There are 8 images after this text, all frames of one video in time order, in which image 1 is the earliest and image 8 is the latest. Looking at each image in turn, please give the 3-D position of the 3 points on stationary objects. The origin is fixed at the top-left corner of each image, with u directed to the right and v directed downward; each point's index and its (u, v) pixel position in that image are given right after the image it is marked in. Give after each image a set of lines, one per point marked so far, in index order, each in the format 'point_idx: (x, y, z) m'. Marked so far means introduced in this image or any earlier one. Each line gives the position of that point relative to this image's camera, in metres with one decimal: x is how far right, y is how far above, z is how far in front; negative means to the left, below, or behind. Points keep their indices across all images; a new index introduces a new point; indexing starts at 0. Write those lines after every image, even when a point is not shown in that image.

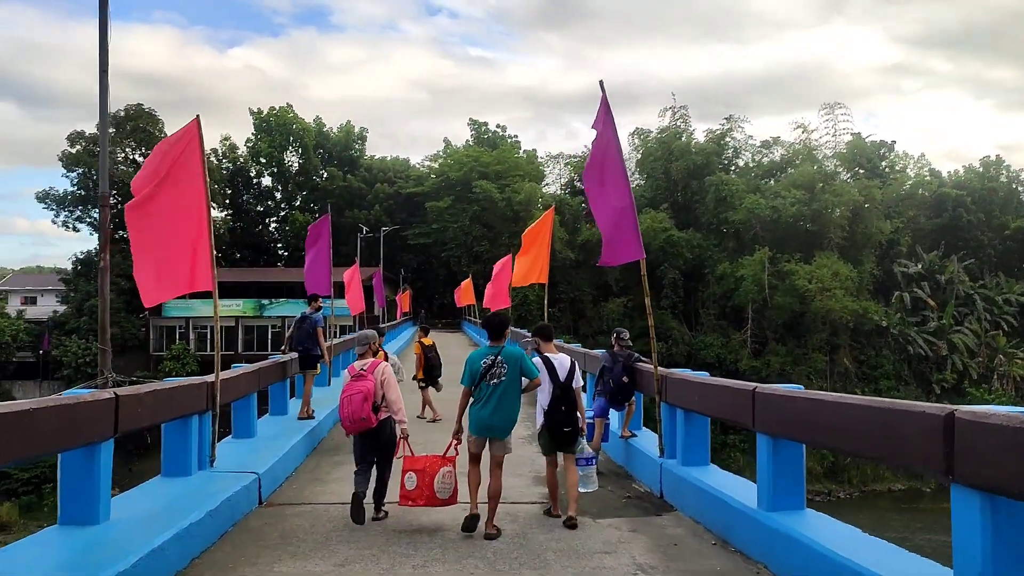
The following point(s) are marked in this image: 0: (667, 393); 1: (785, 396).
0: (+1.0, -0.7, +6.0) m
1: (+1.3, -0.5, +4.1) m
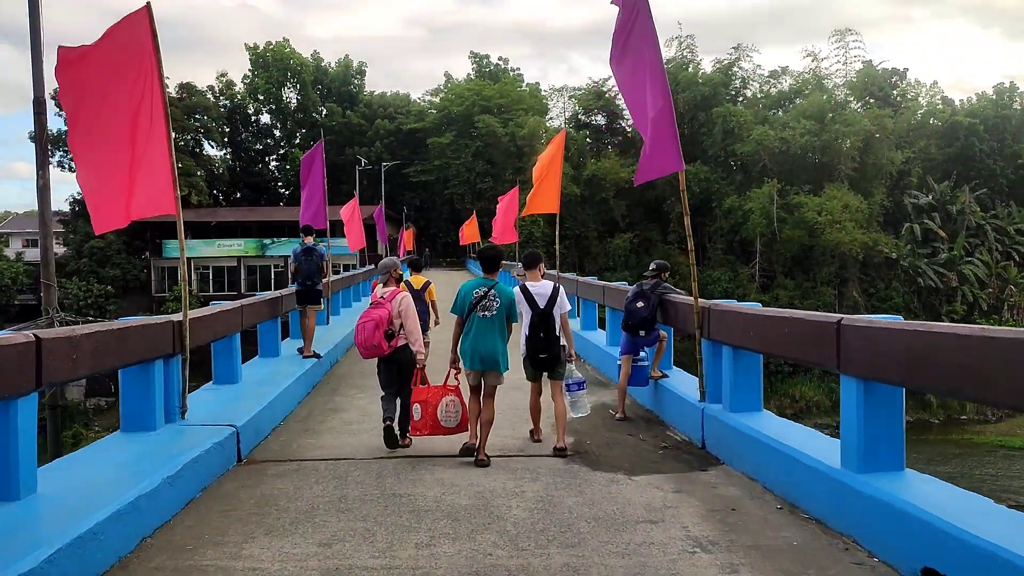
0: (+1.1, -0.2, +5.1) m
1: (+1.3, -0.1, +3.3) m
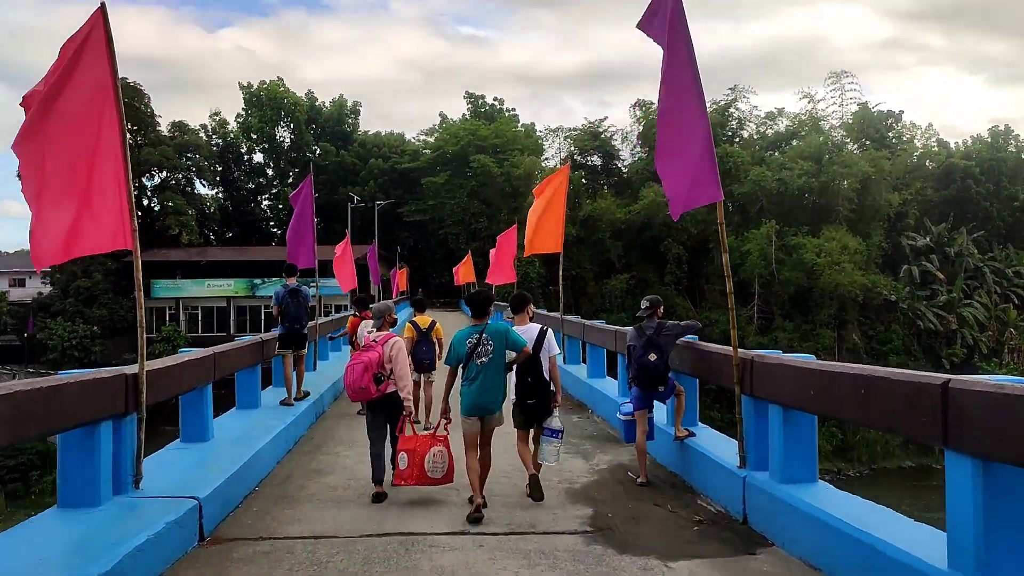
0: (+1.2, -0.5, +4.4) m
1: (+1.4, -0.3, +2.6) m
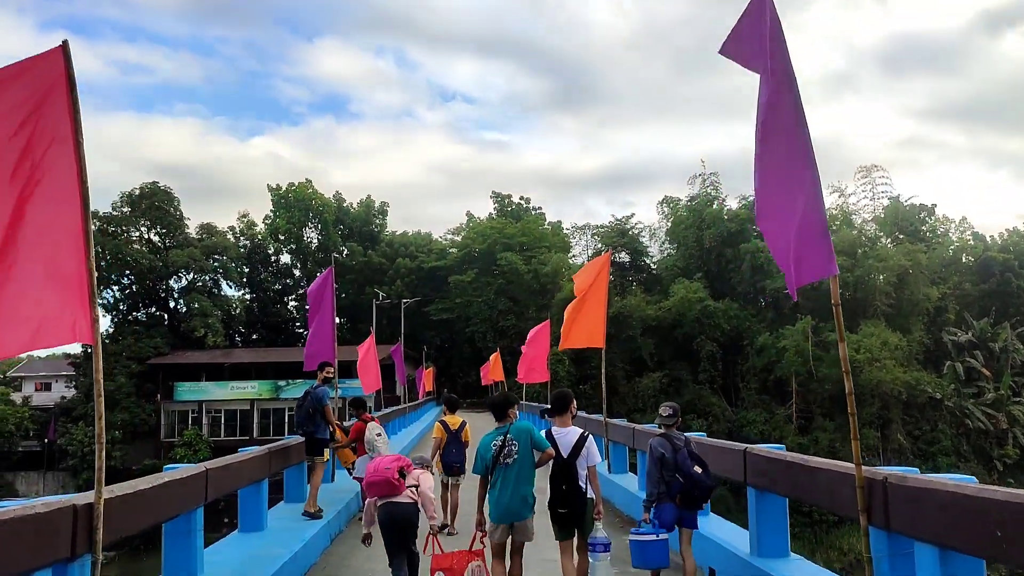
0: (+1.4, -0.8, +3.4) m
1: (+1.6, -0.5, +1.6) m
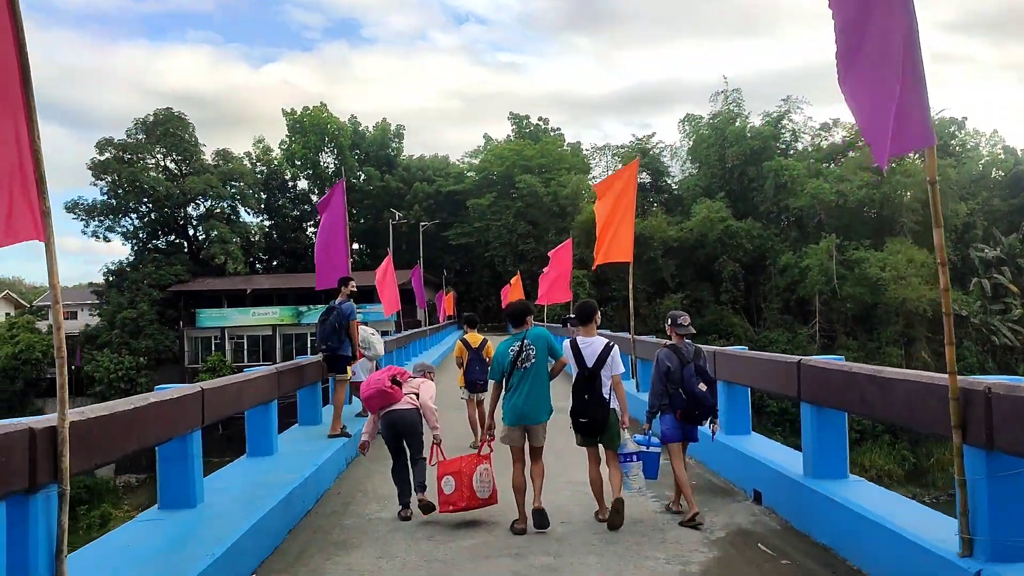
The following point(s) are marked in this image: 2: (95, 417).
0: (+1.5, -0.4, +2.9) m
1: (+1.6, -0.2, +1.0) m
2: (-1.6, -0.5, +3.4) m
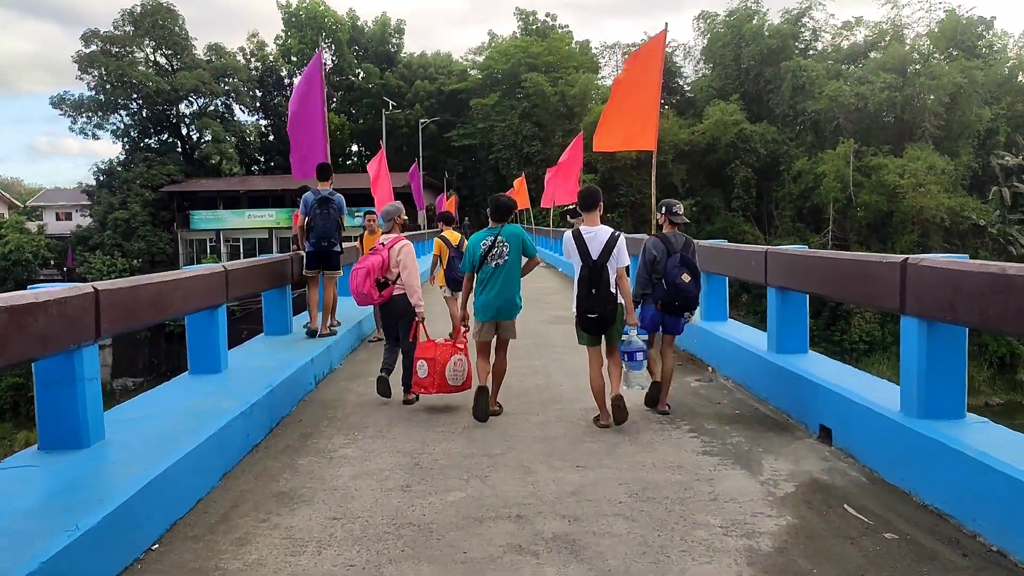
0: (+1.5, -0.1, +1.7) m
1: (+1.6, -0.1, -0.2) m
2: (-1.6, -0.1, +2.2) m
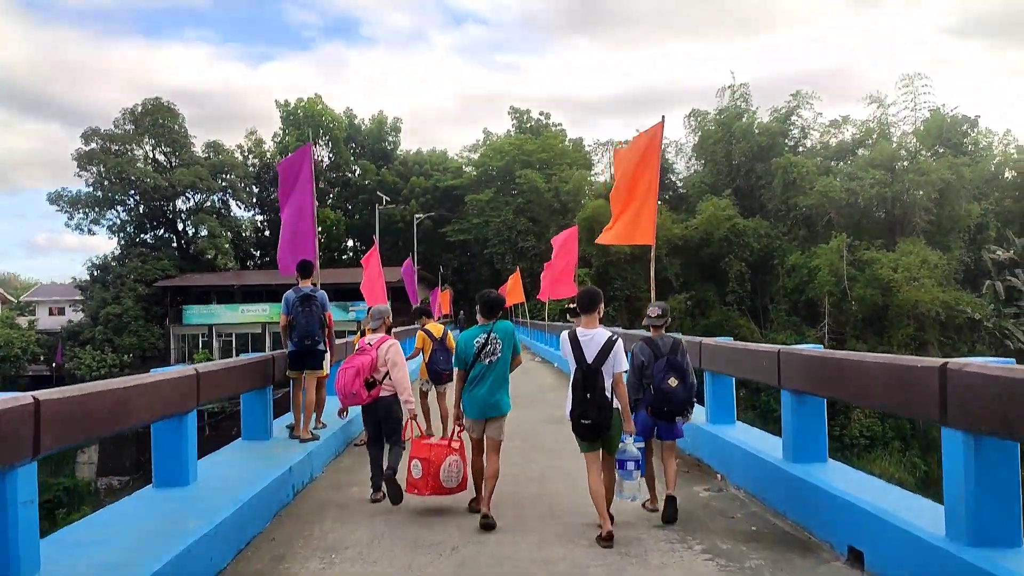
0: (+1.5, -0.3, +1.3) m
1: (+1.6, -0.1, -0.5) m
2: (-1.6, -0.4, +1.9) m
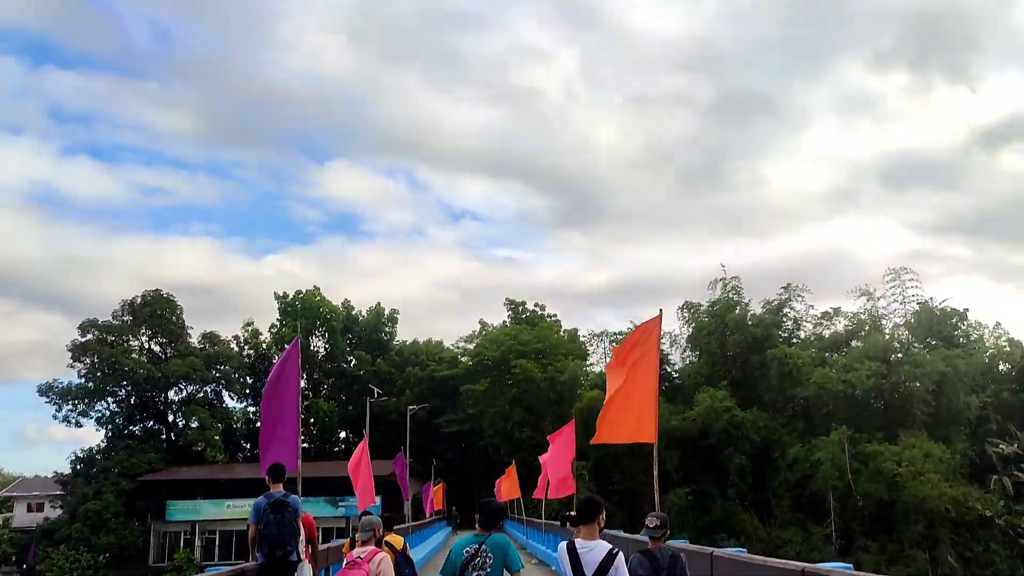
0: (+1.5, -0.6, +0.9) m
1: (+1.7, 0.0, -0.9) m
2: (-1.6, -0.8, +1.4) m
